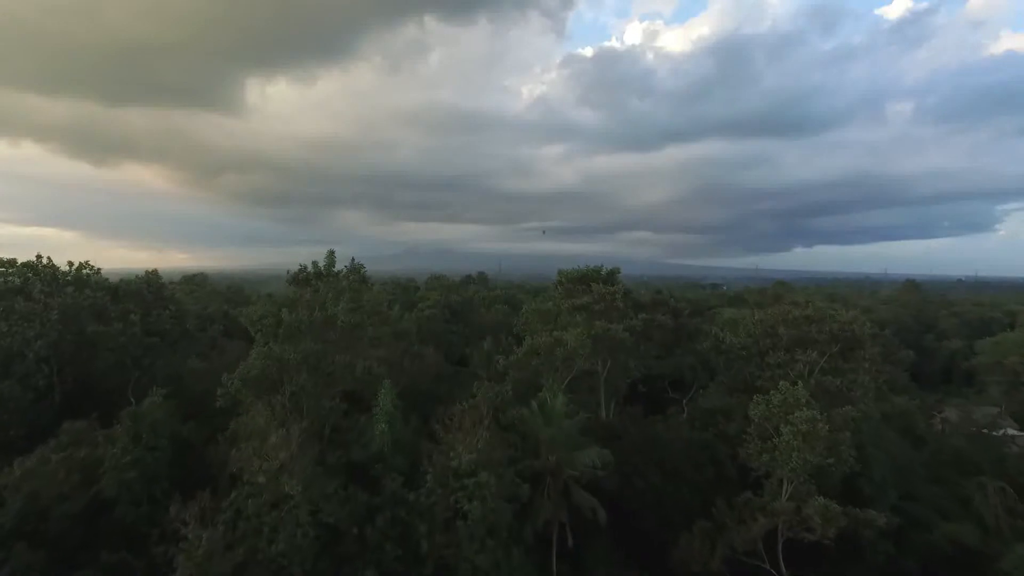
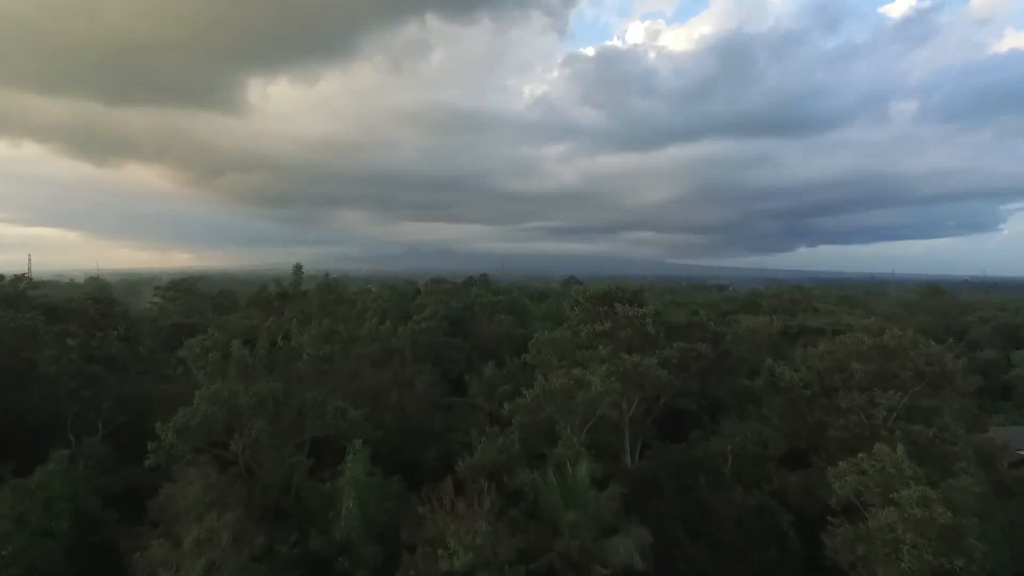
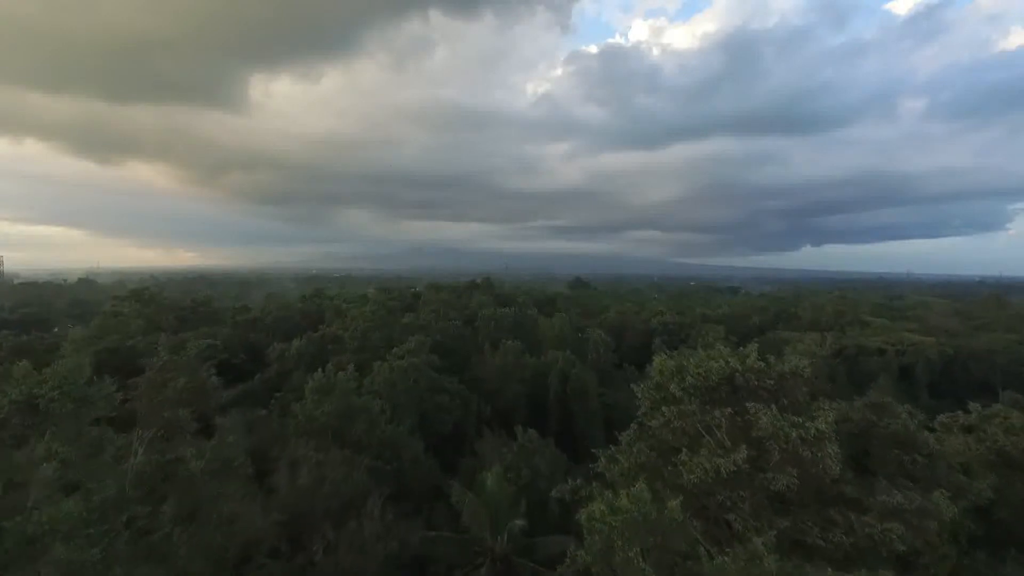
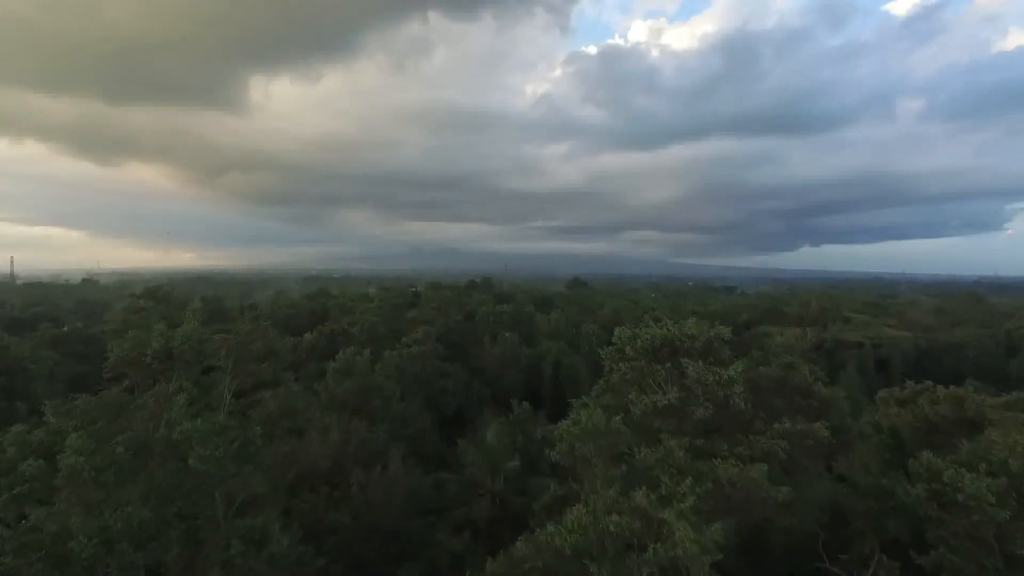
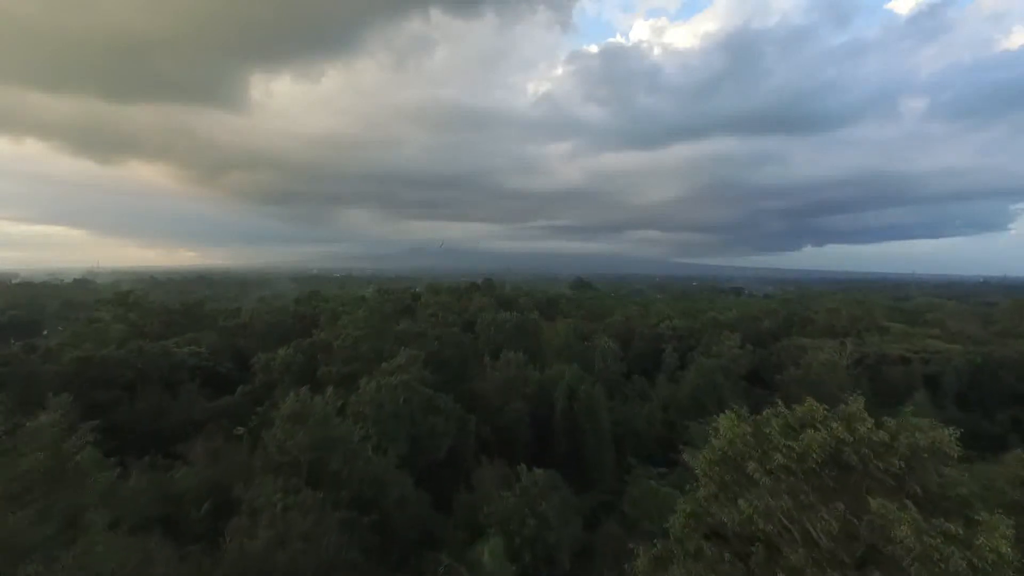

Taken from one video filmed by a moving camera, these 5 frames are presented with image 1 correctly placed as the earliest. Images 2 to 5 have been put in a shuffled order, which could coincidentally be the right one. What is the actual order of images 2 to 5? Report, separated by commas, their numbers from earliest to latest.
2, 4, 3, 5
